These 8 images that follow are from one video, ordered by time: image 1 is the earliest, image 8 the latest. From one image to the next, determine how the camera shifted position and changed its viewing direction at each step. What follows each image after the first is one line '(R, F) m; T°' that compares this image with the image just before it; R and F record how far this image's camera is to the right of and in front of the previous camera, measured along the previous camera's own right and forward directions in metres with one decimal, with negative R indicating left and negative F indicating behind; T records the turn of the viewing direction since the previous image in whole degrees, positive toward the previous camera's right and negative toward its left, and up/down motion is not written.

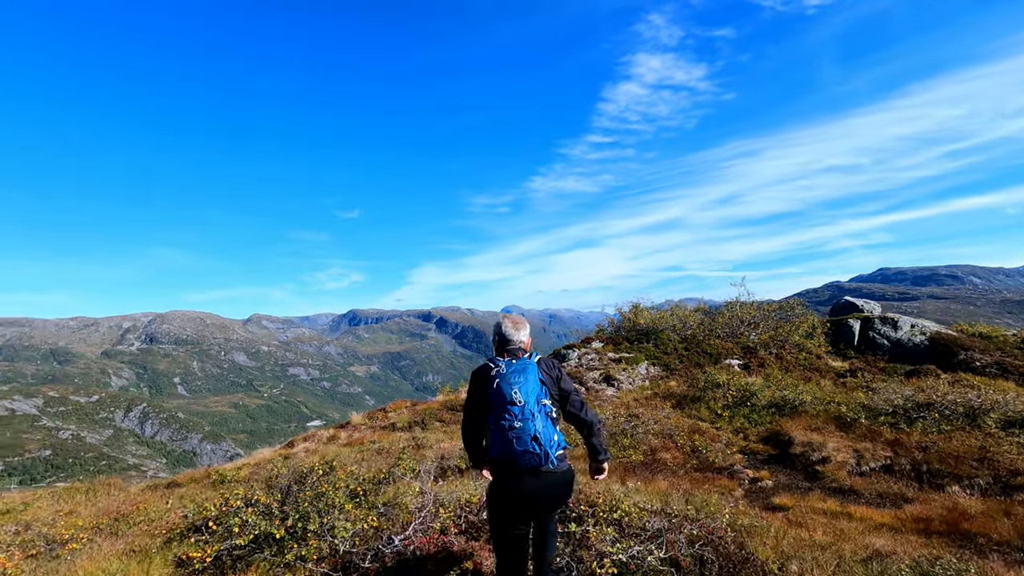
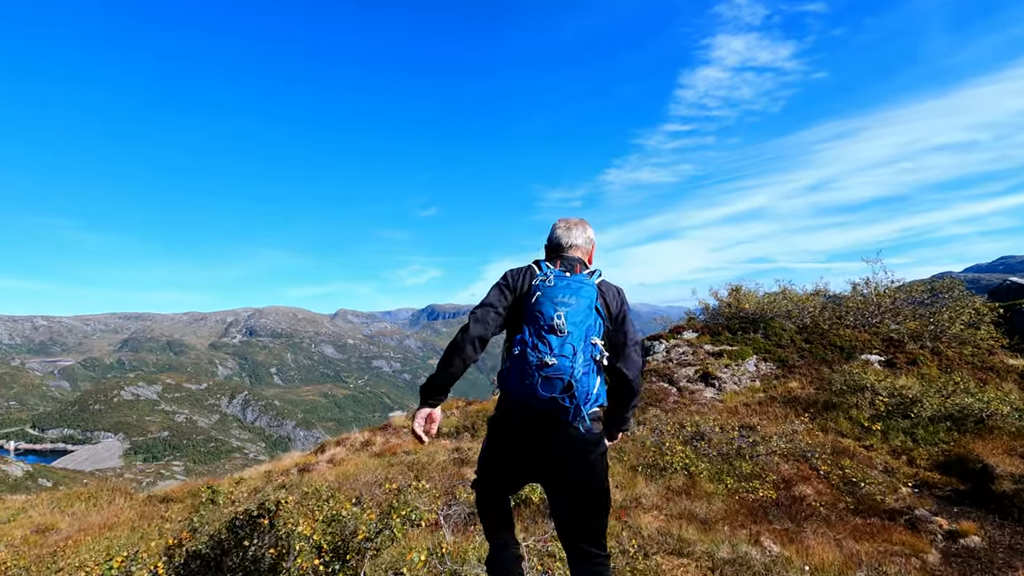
(+0.1, +4.6) m; -8°
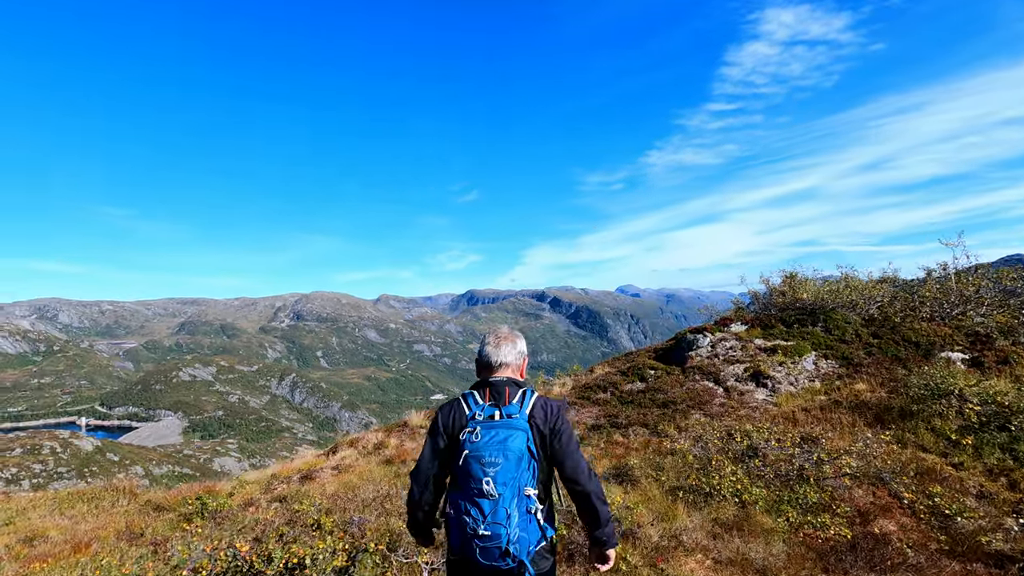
(+0.4, +1.9) m; -4°
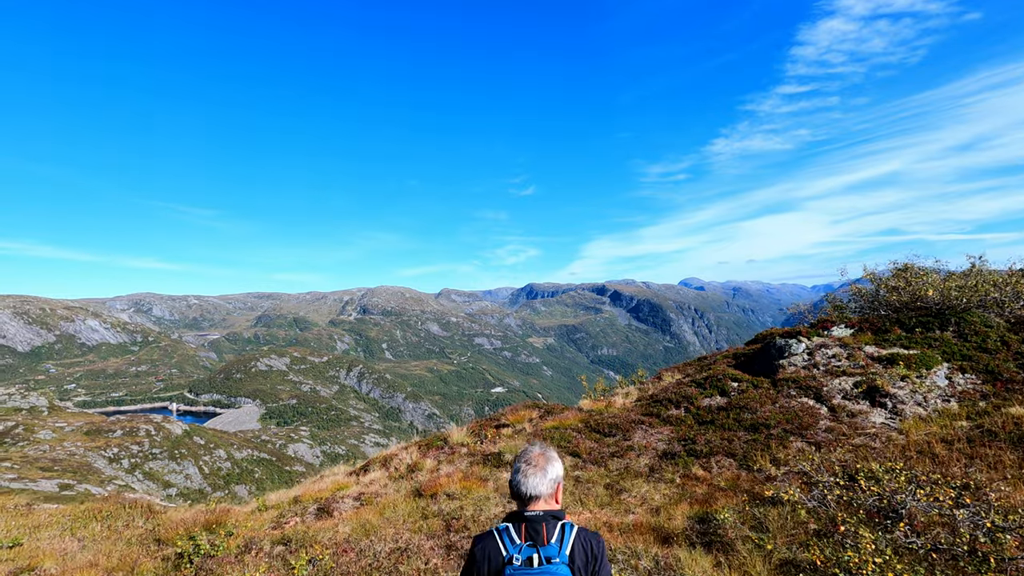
(+0.2, +2.7) m; -6°
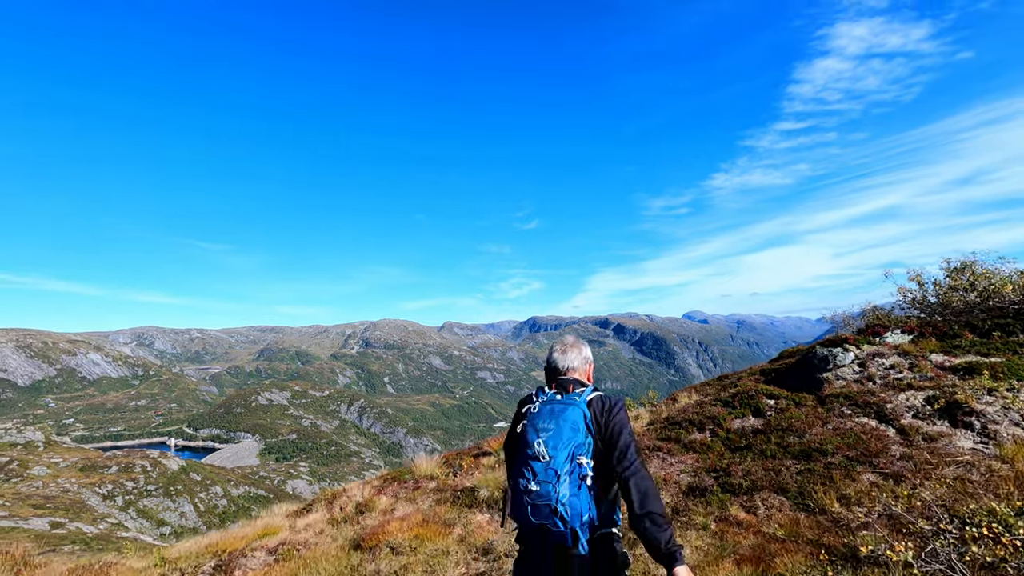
(+0.5, +3.1) m; 0°
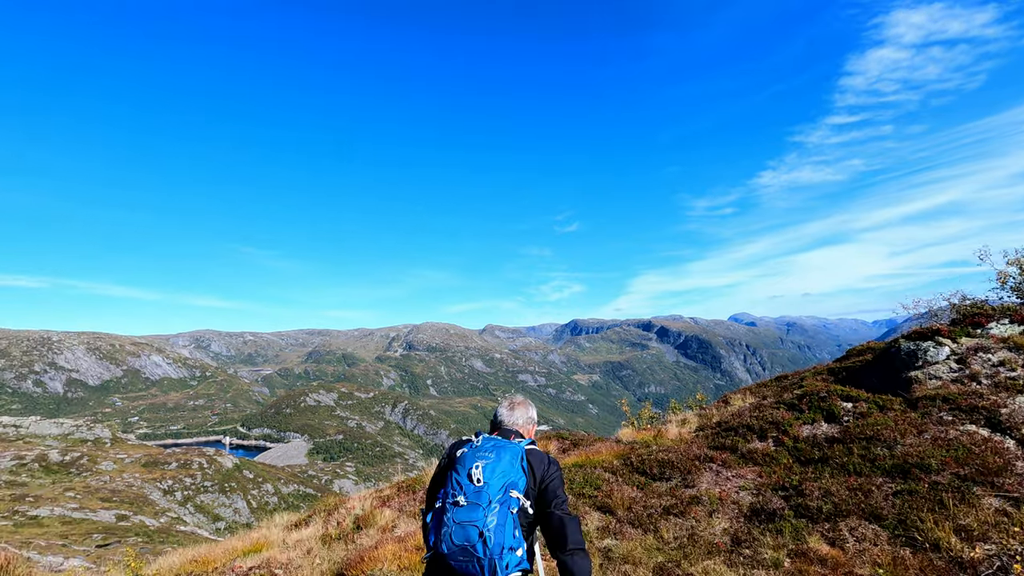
(+0.4, +1.8) m; -4°
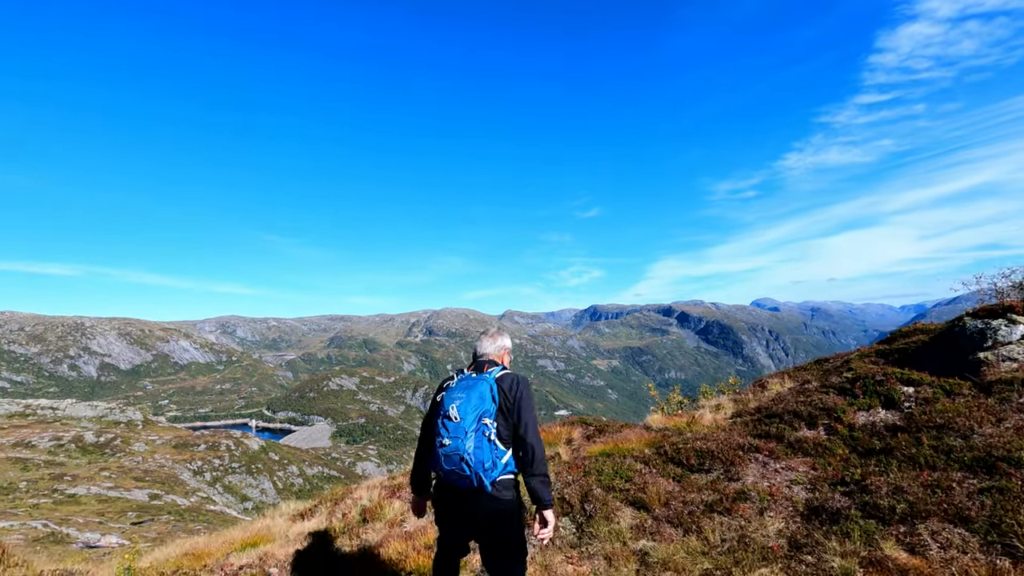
(0.0, +1.0) m; -2°
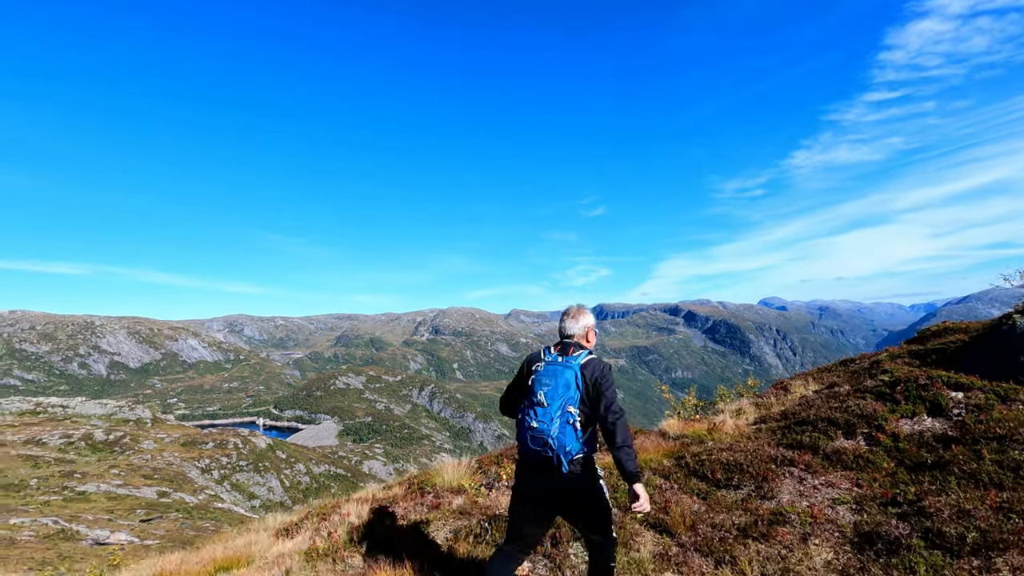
(0.0, +1.0) m; -1°
